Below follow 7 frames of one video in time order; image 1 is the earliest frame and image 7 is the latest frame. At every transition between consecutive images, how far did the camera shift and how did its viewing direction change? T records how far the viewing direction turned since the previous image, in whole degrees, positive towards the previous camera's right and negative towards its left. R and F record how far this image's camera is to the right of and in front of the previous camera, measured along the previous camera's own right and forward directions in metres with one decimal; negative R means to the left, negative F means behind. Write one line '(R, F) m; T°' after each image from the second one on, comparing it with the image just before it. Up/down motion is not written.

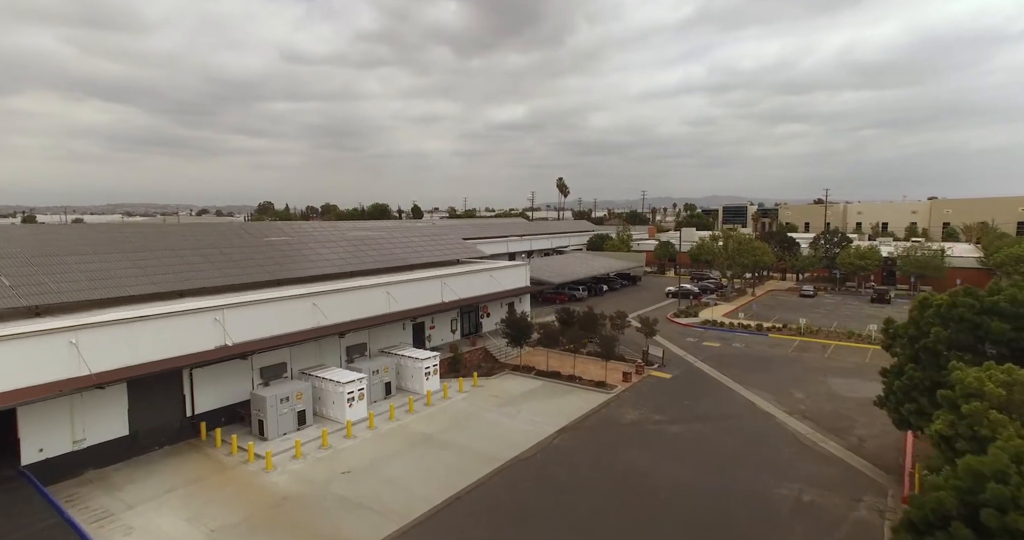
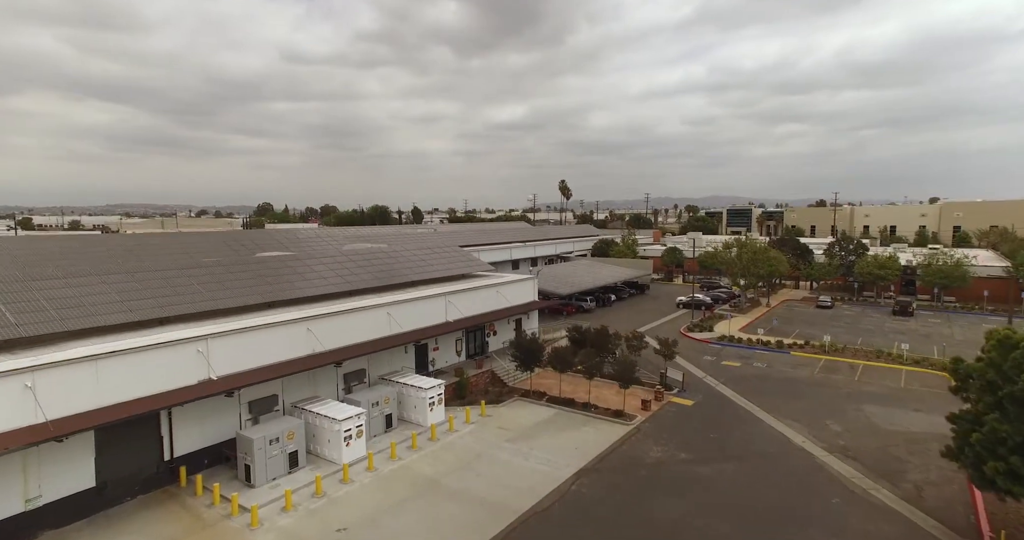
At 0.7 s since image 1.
(-0.4, +1.6) m; 0°
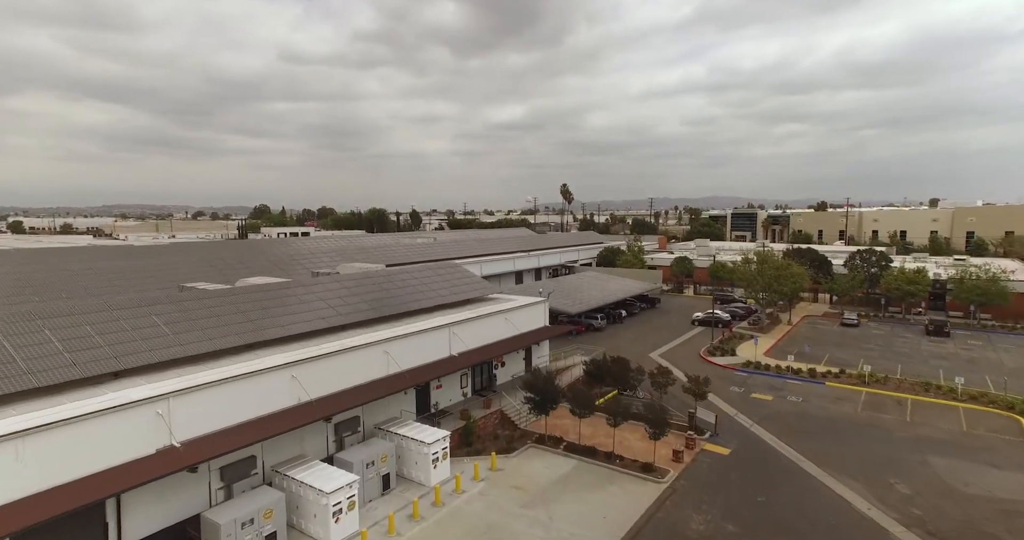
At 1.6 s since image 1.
(-0.5, +2.5) m; 0°
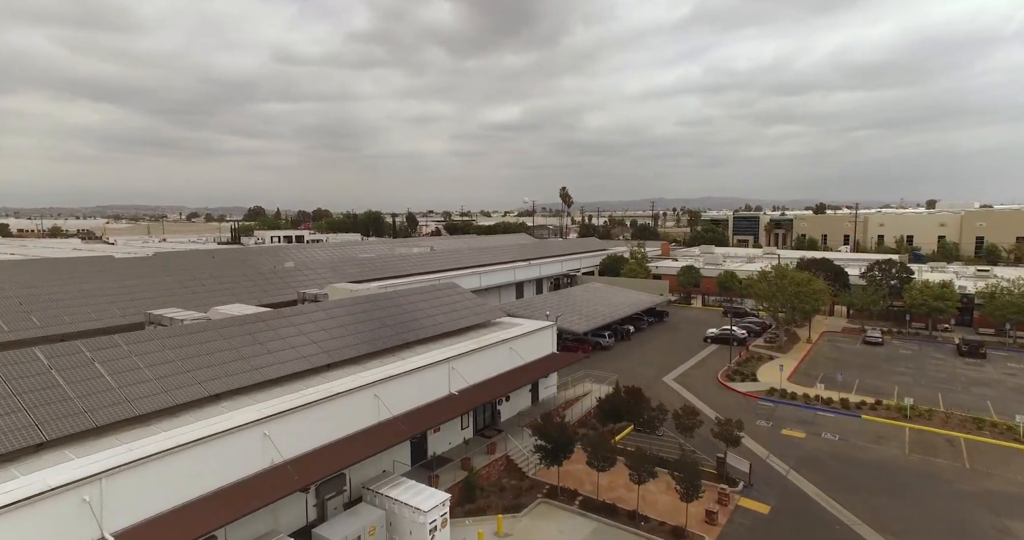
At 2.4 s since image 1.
(-0.4, +2.4) m; 0°
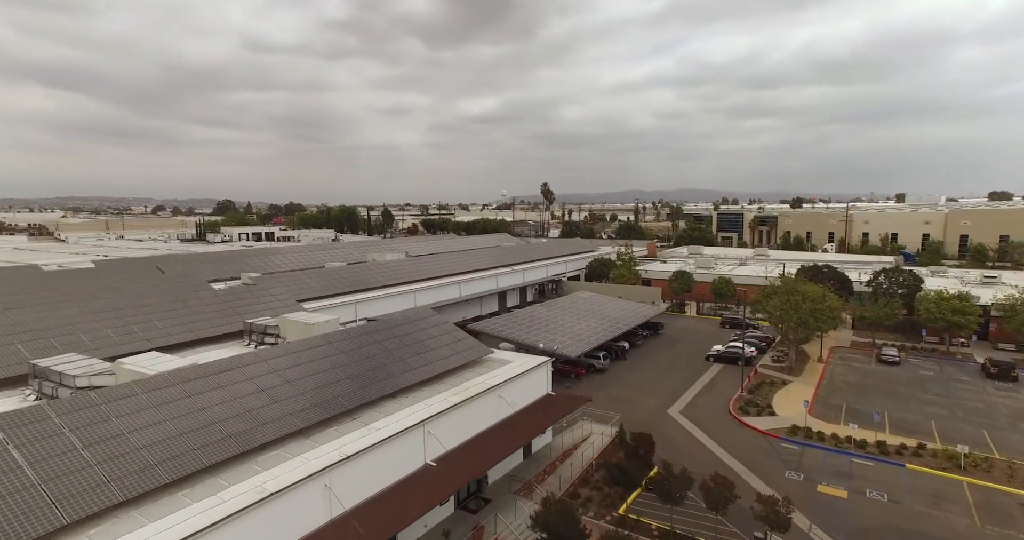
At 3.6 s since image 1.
(-0.4, +3.9) m; +2°
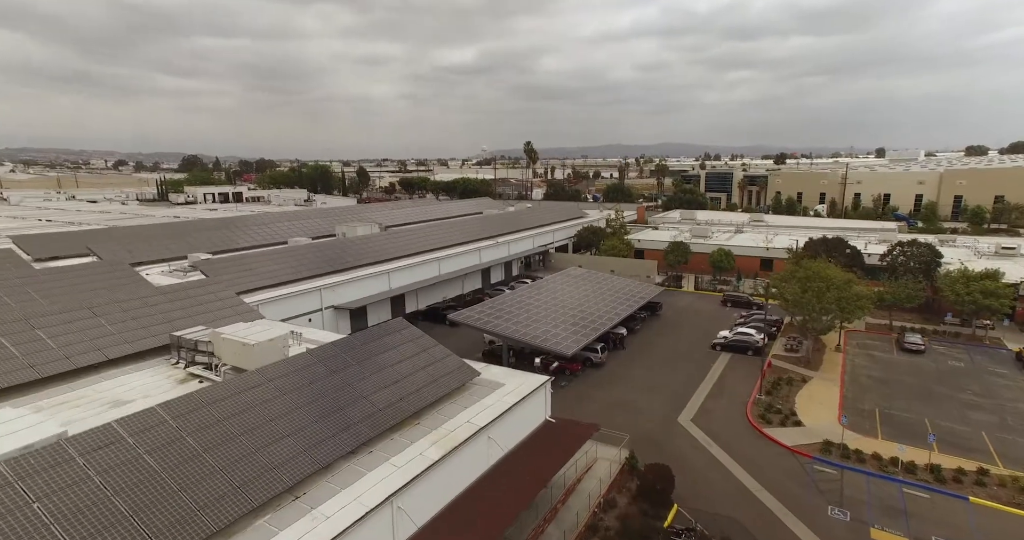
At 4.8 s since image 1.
(-0.3, +4.2) m; +2°
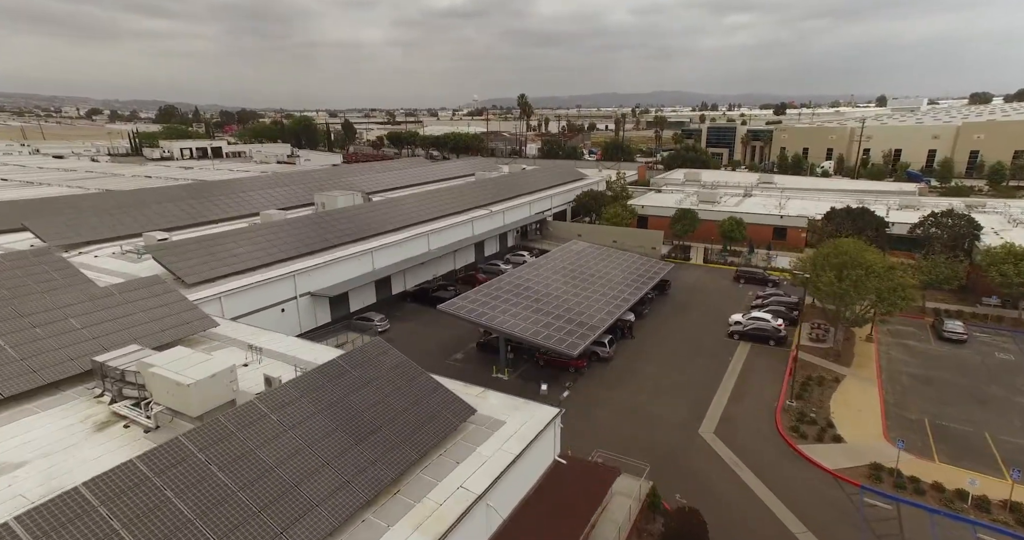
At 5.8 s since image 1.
(-0.2, +3.5) m; +1°
